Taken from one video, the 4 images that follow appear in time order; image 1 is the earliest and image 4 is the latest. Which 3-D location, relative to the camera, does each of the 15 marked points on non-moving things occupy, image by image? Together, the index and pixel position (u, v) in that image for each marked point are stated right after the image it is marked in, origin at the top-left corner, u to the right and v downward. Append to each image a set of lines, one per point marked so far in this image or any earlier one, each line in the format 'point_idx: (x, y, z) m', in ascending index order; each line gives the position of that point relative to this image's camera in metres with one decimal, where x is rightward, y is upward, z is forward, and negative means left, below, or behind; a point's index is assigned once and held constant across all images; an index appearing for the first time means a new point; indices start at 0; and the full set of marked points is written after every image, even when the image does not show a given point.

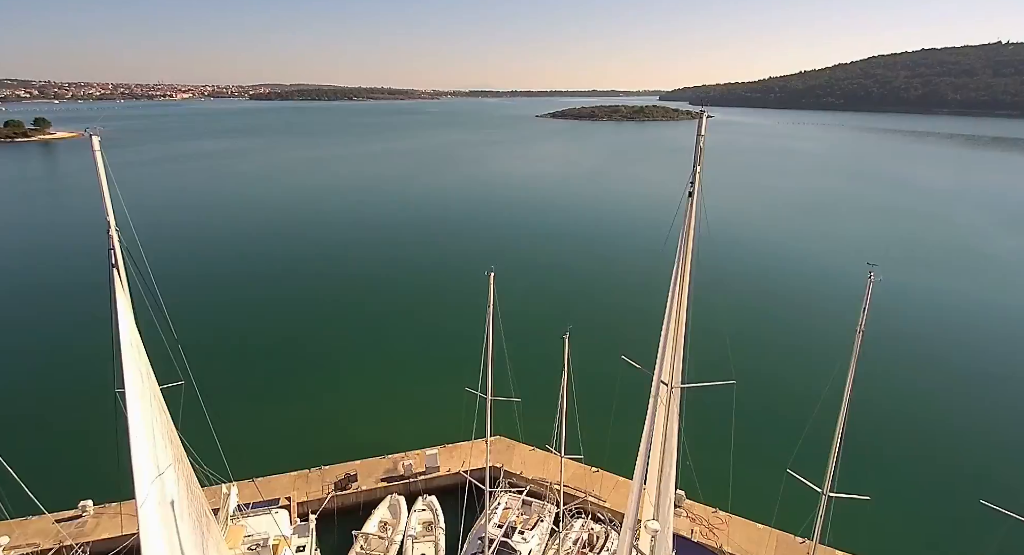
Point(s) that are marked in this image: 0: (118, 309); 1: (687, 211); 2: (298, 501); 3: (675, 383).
0: (-5.3, -0.4, +7.5) m
1: (+2.4, +1.0, +7.5) m
2: (-5.1, -5.3, +13.2) m
3: (+2.4, -1.4, +8.1) m
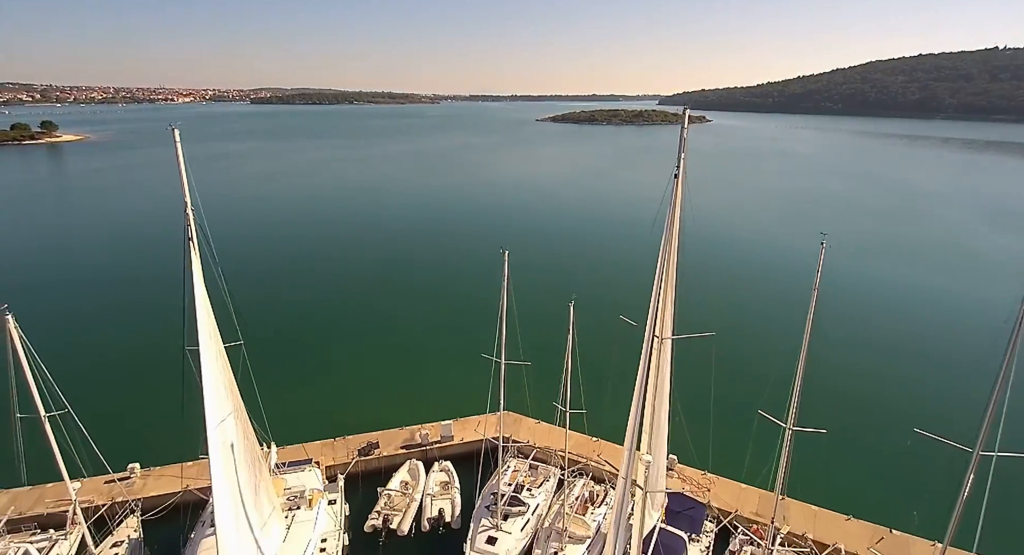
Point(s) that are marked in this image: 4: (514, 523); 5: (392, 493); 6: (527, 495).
0: (-5.1, +0.1, +8.9) m
1: (+2.6, +1.4, +8.8) m
2: (-4.9, -4.9, +14.5) m
3: (+2.7, -0.9, +9.5) m
4: (+0.1, -5.5, +12.4) m
5: (-3.0, -5.4, +13.7) m
6: (+0.4, -5.2, +13.2) m
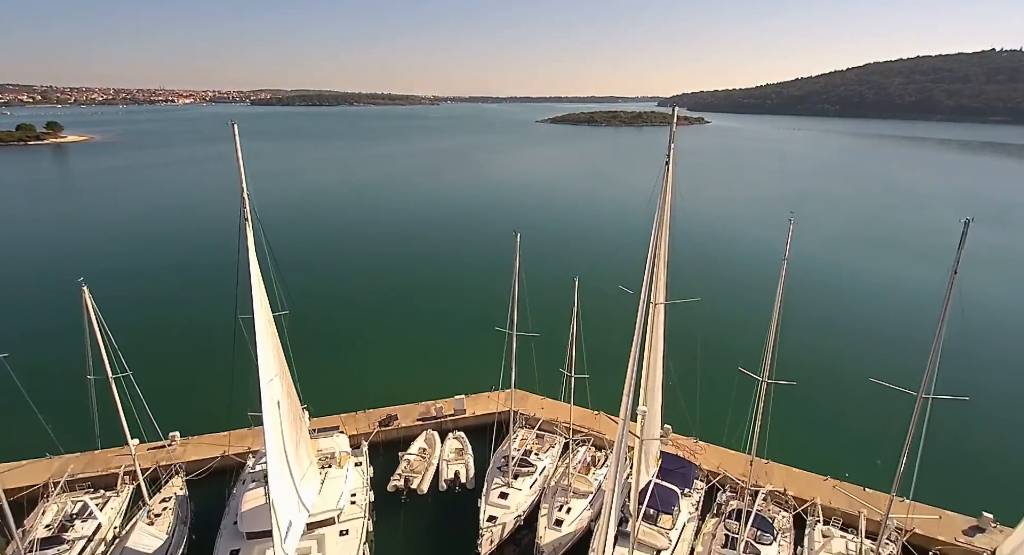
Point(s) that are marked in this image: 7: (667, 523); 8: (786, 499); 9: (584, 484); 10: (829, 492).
0: (-4.9, +0.5, +10.2) m
1: (+2.8, +1.9, +10.2) m
2: (-4.6, -4.5, +15.8) m
3: (+2.9, -0.5, +10.8) m
4: (+0.3, -5.1, +13.8) m
5: (-2.7, -4.9, +15.0) m
6: (+0.6, -4.8, +14.5) m
7: (+3.4, -5.4, +12.2) m
8: (+6.8, -5.4, +13.6) m
9: (+1.8, -5.1, +13.7) m
10: (+7.9, -5.4, +13.8) m
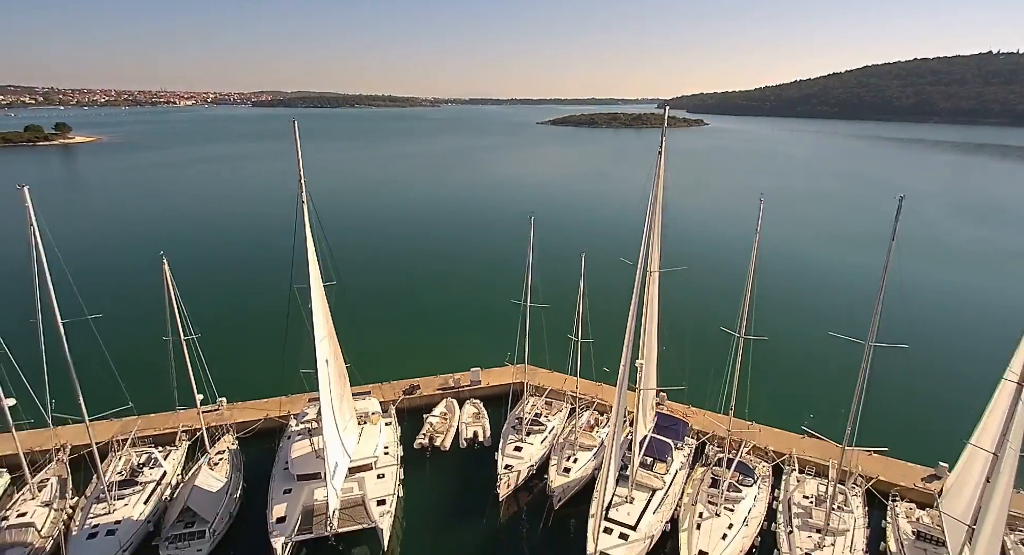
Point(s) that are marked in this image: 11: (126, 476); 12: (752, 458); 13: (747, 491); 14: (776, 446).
0: (-4.5, +1.1, +12.0) m
1: (+3.2, +2.4, +12.0) m
2: (-4.3, -3.9, +17.6) m
3: (+3.3, +0.1, +12.6) m
4: (+0.7, -4.5, +15.6) m
5: (-2.4, -4.4, +16.8) m
6: (+1.0, -4.2, +16.3) m
7: (+3.8, -4.9, +14.0) m
8: (+7.1, -4.9, +15.4) m
9: (+2.1, -4.6, +15.5) m
10: (+8.3, -4.9, +15.6) m
11: (-9.7, -5.0, +13.8) m
12: (+6.5, -4.9, +15.0) m
13: (+5.8, -5.3, +13.6) m
14: (+7.5, -4.8, +15.7) m
